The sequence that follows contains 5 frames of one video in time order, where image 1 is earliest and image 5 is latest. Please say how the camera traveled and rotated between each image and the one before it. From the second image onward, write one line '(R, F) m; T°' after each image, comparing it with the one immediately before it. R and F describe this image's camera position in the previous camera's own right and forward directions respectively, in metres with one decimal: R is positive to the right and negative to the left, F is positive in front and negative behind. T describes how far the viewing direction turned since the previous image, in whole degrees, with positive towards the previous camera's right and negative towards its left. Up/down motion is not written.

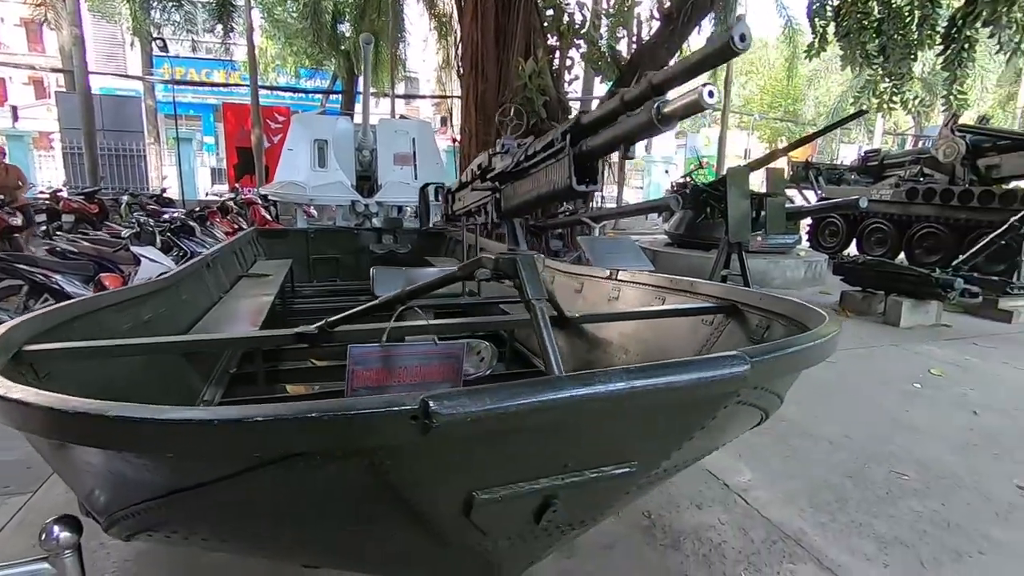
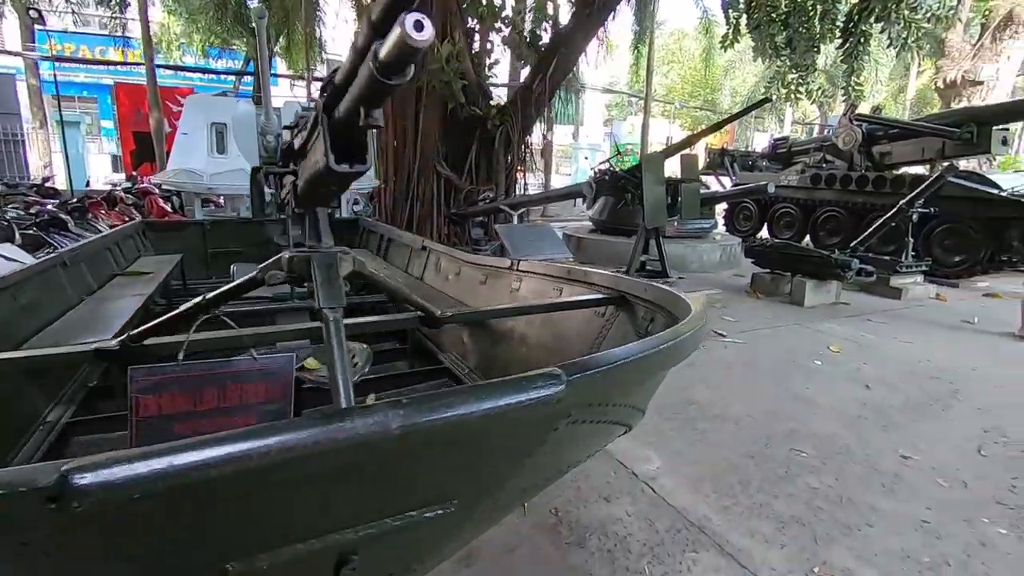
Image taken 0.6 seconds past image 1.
(+0.1, +0.1) m; +7°
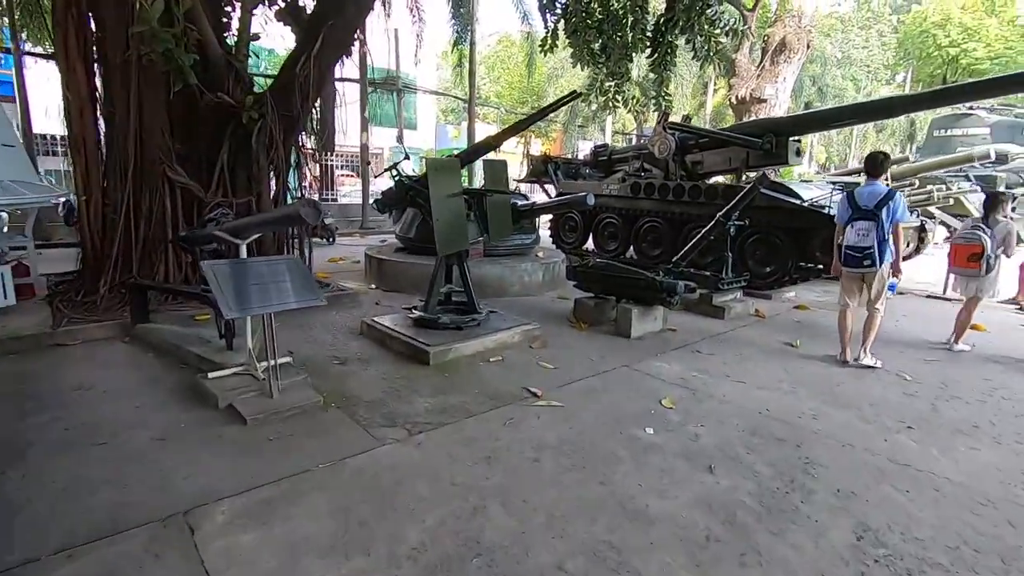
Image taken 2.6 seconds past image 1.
(+0.6, +1.1) m; +16°
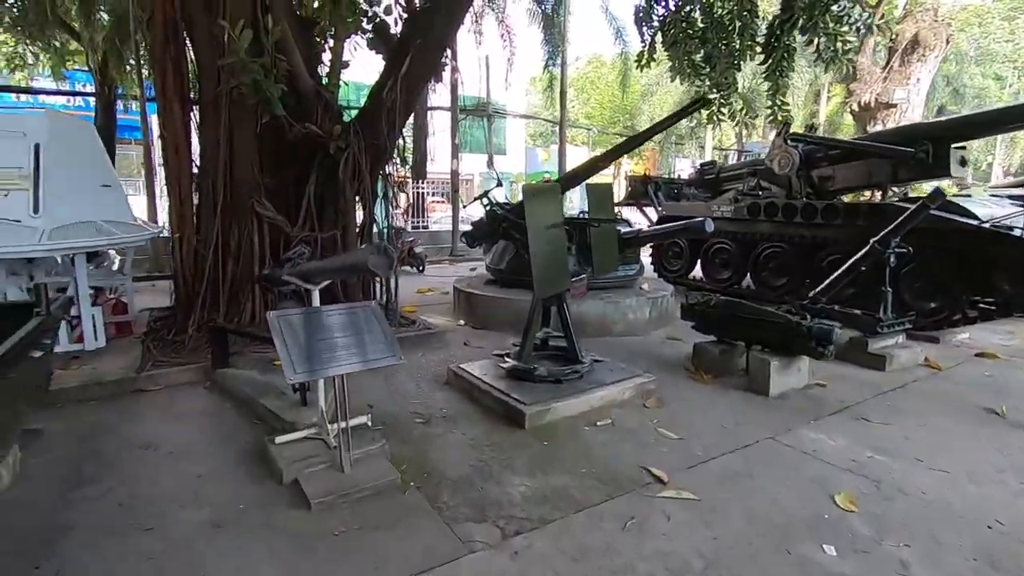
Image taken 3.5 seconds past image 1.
(-0.1, +0.6) m; -9°
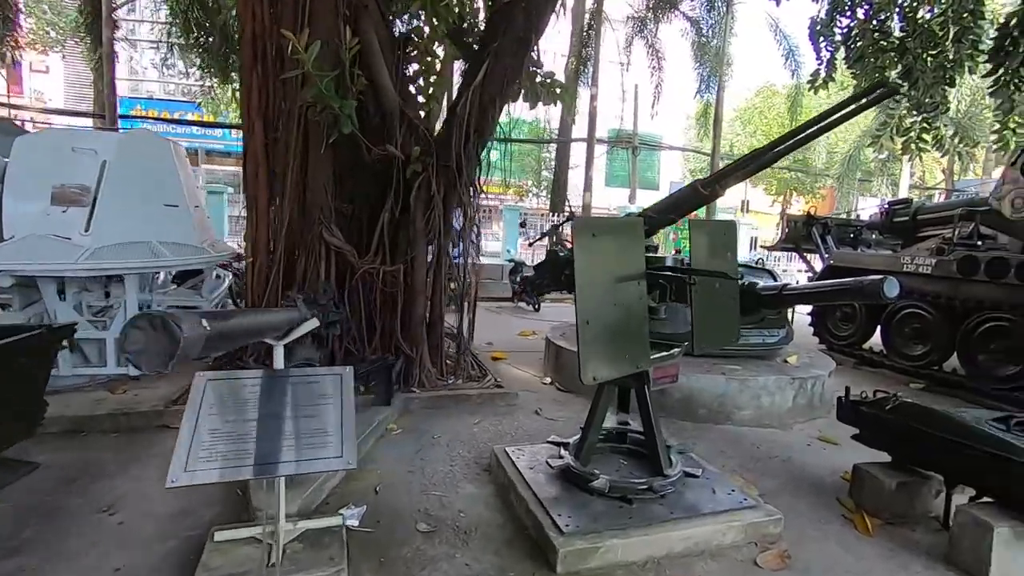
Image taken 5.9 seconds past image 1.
(+0.4, +0.9) m; -16°
